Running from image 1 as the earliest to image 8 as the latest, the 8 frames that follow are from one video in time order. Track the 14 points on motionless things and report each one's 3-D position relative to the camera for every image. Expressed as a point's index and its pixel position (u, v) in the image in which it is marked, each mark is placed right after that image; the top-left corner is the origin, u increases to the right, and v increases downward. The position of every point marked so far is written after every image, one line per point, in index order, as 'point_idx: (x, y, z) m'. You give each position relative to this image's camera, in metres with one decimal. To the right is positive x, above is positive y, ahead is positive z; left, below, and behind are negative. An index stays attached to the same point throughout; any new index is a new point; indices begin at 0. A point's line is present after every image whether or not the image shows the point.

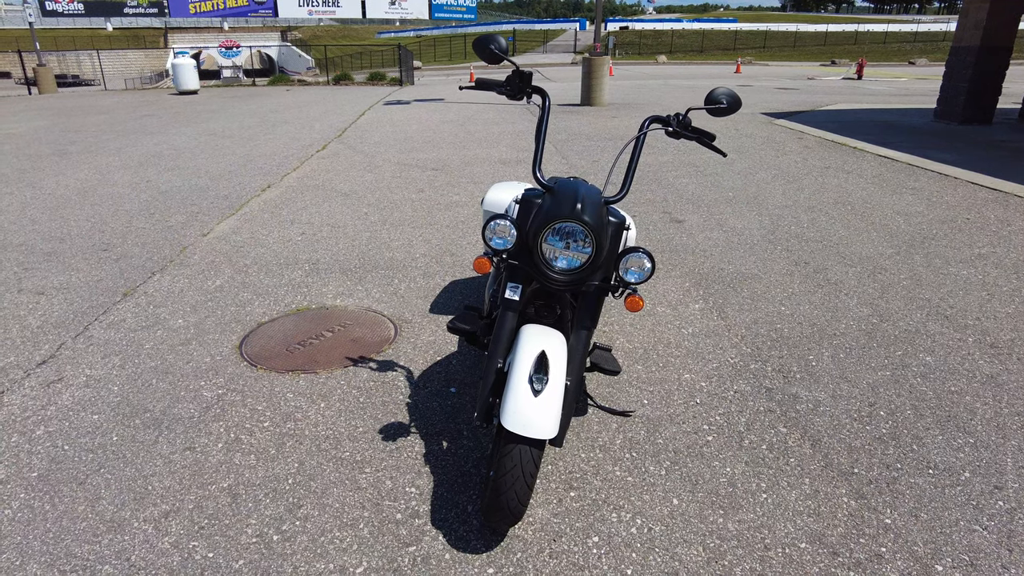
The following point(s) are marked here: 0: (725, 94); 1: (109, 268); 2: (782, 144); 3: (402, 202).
0: (+0.9, +0.8, +2.8) m
1: (-3.7, +0.3, +6.0) m
2: (+4.3, +2.3, +10.5) m
3: (-1.3, +1.1, +7.7) m
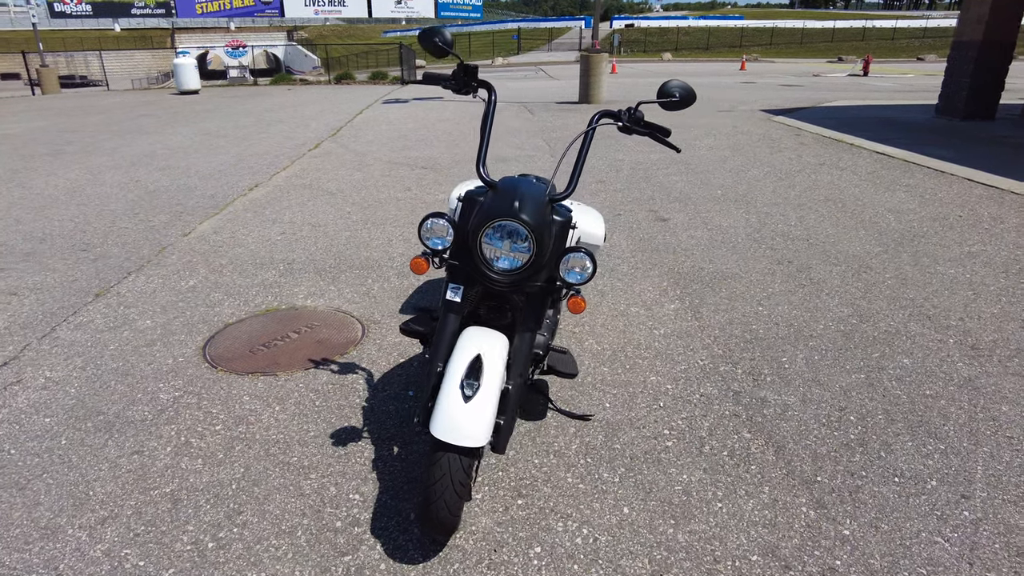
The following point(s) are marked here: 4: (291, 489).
0: (+0.7, +0.8, +2.7) m
1: (-3.9, +0.3, +6.0) m
2: (+4.2, +2.3, +10.3) m
3: (-1.4, +1.1, +7.6) m
4: (-1.0, -0.9, +3.0) m
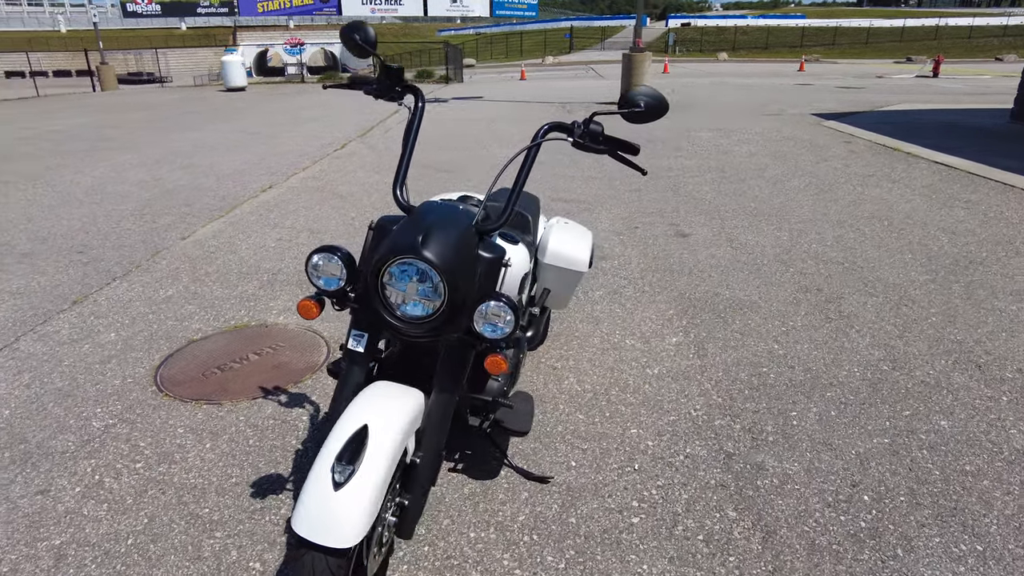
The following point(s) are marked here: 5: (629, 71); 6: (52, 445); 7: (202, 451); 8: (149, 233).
0: (+0.4, +0.7, +2.2) m
1: (-3.9, +0.2, +5.8) m
2: (+4.6, +2.0, +9.5) m
3: (-1.3, +1.0, +7.3) m
4: (-1.3, -1.0, +2.6) m
5: (+2.6, +5.0, +14.9) m
6: (-2.3, -0.8, +3.2) m
7: (-1.5, -0.8, +3.2) m
8: (-3.7, +0.6, +6.7) m
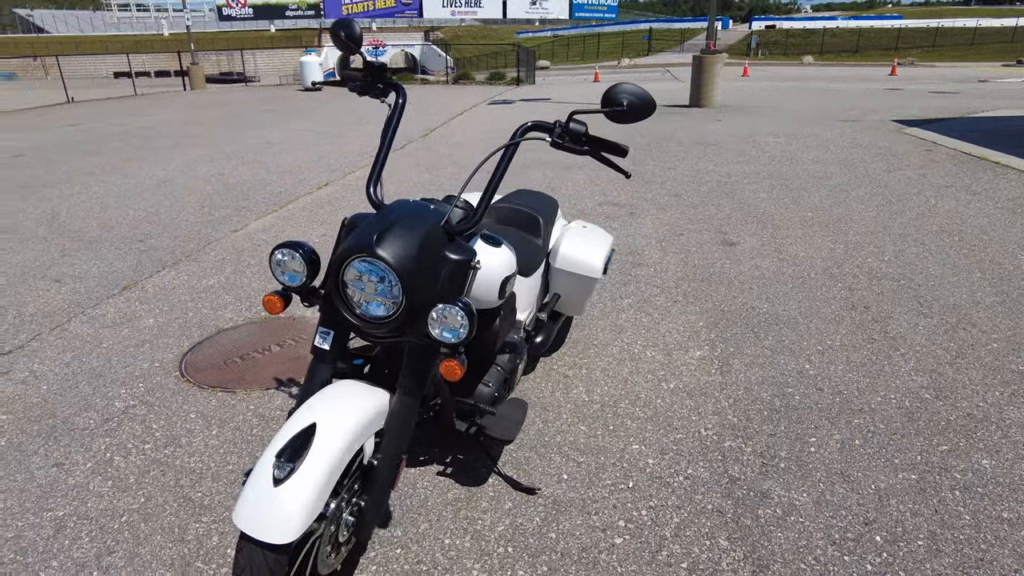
0: (+0.4, +0.6, +2.1) m
1: (-3.6, +0.3, +6.1) m
2: (+5.3, +1.8, +8.9) m
3: (-0.8, +1.0, +7.3) m
4: (-1.4, -1.0, +2.6) m
5: (+4.1, +4.8, +14.5) m
6: (-2.3, -0.7, +3.4) m
7: (-1.5, -0.8, +3.3) m
8: (-3.3, +0.7, +7.0) m
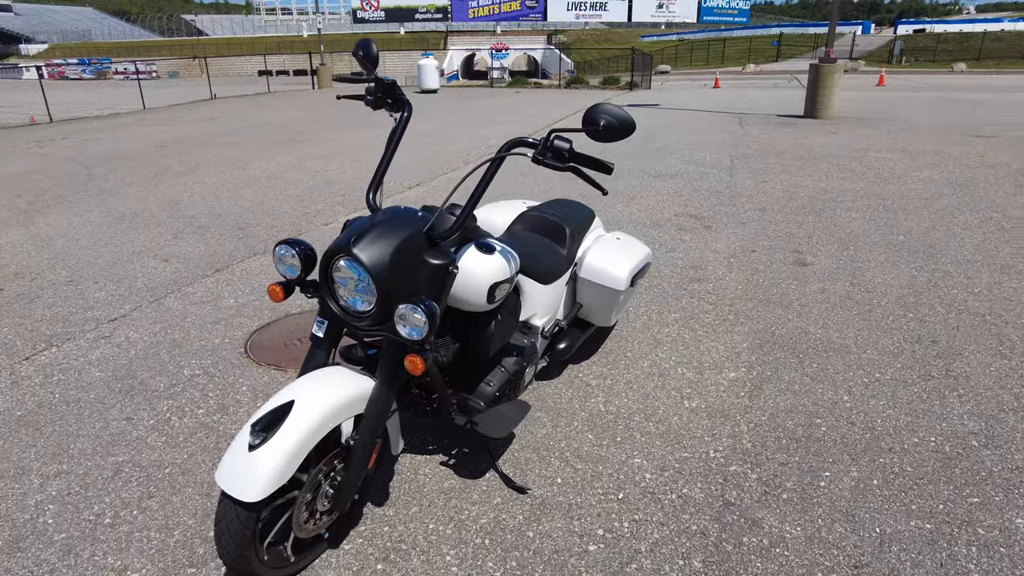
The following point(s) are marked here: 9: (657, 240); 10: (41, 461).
0: (+0.3, +0.6, +2.1) m
1: (-2.9, +0.5, +6.8) m
2: (+6.4, +1.3, +8.0) m
3: (+0.1, +1.0, +7.5) m
4: (-1.4, -0.9, +3.0) m
5: (+6.4, +4.3, +13.7) m
6: (-2.2, -0.6, +3.9) m
7: (-1.4, -0.7, +3.6) m
8: (-2.4, +0.8, +7.6) m
9: (+1.4, +0.5, +6.1) m
10: (-2.3, -0.8, +3.1) m
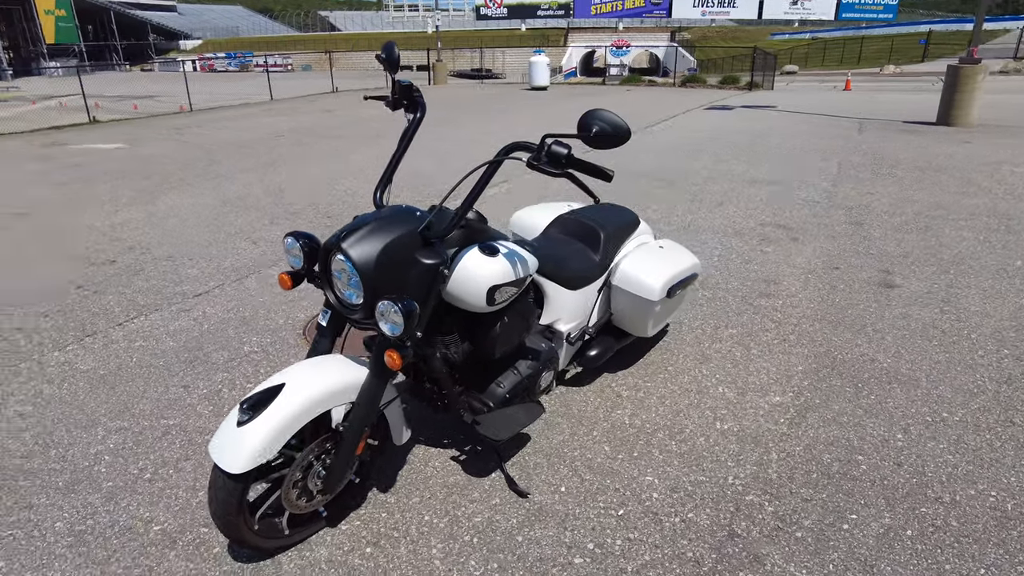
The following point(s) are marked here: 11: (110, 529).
0: (+0.3, +0.5, +2.1) m
1: (-2.1, +0.7, +7.2) m
2: (+7.3, +0.9, +6.9) m
3: (+1.0, +0.9, +7.4) m
4: (-1.4, -0.8, +3.2) m
5: (+8.4, +3.8, +12.5) m
6: (-1.9, -0.4, +4.2) m
7: (-1.3, -0.6, +3.9) m
8: (-1.5, +1.0, +7.9) m
9: (+2.0, +0.4, +5.9) m
10: (-2.2, -0.7, +3.5) m
11: (-1.7, -1.0, +2.7) m
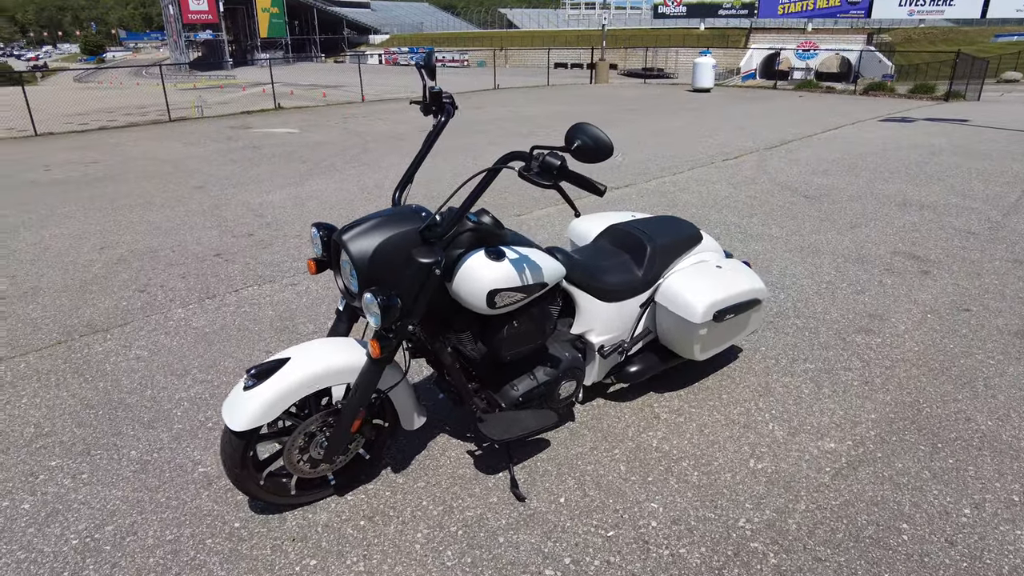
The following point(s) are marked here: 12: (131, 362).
0: (+0.2, +0.5, +2.1) m
1: (-0.8, +0.9, +7.6) m
2: (+8.2, +0.1, +5.0) m
3: (+2.2, +0.8, +7.1) m
4: (-1.2, -0.7, +3.6) m
5: (+10.9, +2.9, +10.2) m
6: (-1.5, -0.3, +4.7) m
7: (-1.0, -0.5, +4.2) m
8: (-0.1, +1.1, +8.2) m
9: (+2.8, +0.1, +5.3) m
10: (-1.9, -0.5, +4.0) m
11: (-1.7, -0.8, +3.1) m
12: (-2.4, -0.5, +4.1) m
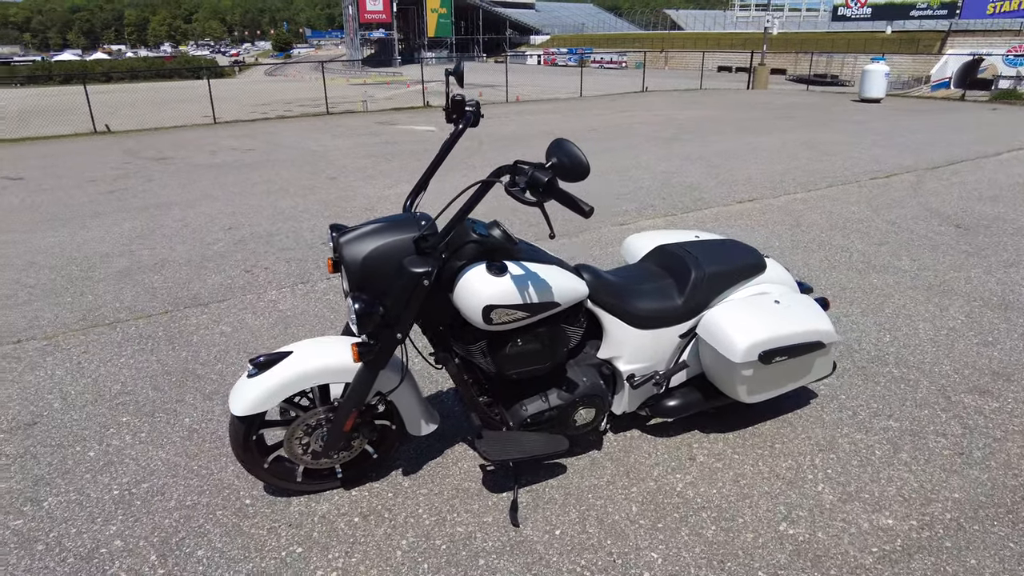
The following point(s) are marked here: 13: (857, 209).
0: (+0.2, +0.4, +1.9) m
1: (+0.4, +0.8, +7.5) m
2: (+8.5, -0.8, +3.1) m
3: (+3.2, +0.4, +6.3) m
4: (-1.0, -0.7, +3.7) m
5: (+12.5, +1.7, +7.4) m
6: (-1.0, -0.2, +4.8) m
7: (-0.6, -0.5, +4.3) m
8: (+1.3, +0.9, +7.9) m
9: (+3.3, -0.2, +4.5) m
10: (-1.6, -0.4, +4.3) m
11: (-1.6, -0.8, +3.4) m
12: (-2.0, -0.3, +4.4) m
13: (+3.8, +0.9, +7.2) m
